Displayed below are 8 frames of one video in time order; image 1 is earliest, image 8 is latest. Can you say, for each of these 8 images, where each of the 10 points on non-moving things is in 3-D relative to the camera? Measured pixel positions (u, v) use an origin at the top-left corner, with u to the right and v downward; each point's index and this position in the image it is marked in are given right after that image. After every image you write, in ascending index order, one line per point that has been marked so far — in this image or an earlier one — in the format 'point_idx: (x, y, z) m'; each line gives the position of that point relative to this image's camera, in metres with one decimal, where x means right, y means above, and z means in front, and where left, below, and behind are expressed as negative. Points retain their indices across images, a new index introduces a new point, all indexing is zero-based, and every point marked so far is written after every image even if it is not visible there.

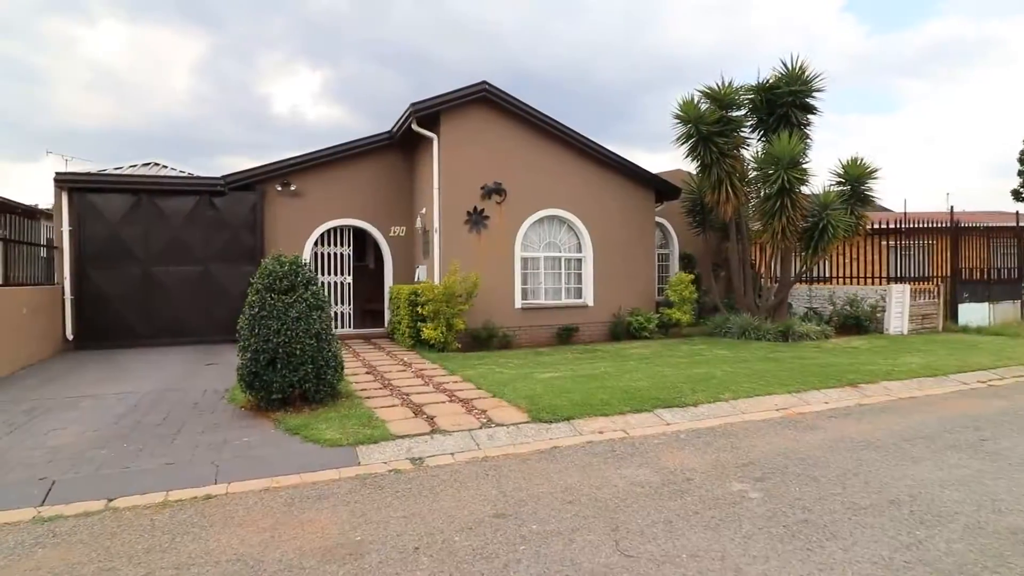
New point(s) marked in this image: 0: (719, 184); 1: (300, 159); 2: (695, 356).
0: (+4.5, +2.2, +12.0) m
1: (-4.4, +2.7, +11.6) m
2: (+3.2, -1.2, +9.9) m
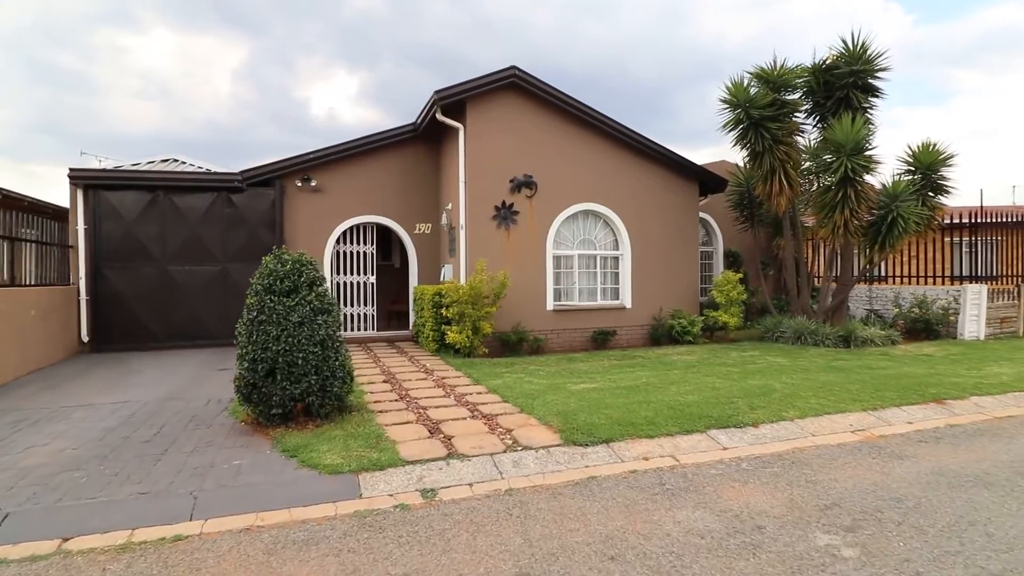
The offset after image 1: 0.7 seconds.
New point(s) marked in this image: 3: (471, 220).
0: (+5.1, +2.2, +10.9) m
1: (-3.8, +2.7, +11.0) m
2: (+3.7, -1.2, +8.9) m
3: (-0.8, +1.2, +10.3) m
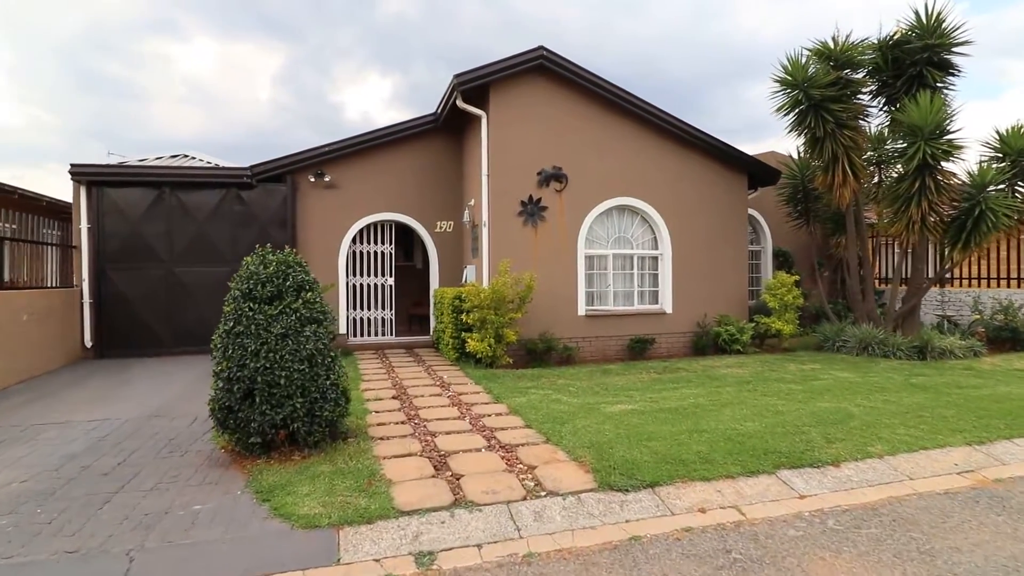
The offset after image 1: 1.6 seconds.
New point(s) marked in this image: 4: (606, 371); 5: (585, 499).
0: (+5.6, +2.2, +9.7) m
1: (-3.3, +2.6, +10.3) m
2: (+4.1, -1.3, +7.7) m
3: (-0.3, +1.2, +9.3) m
4: (+1.4, -1.2, +8.3) m
5: (+0.5, -1.5, +4.0) m
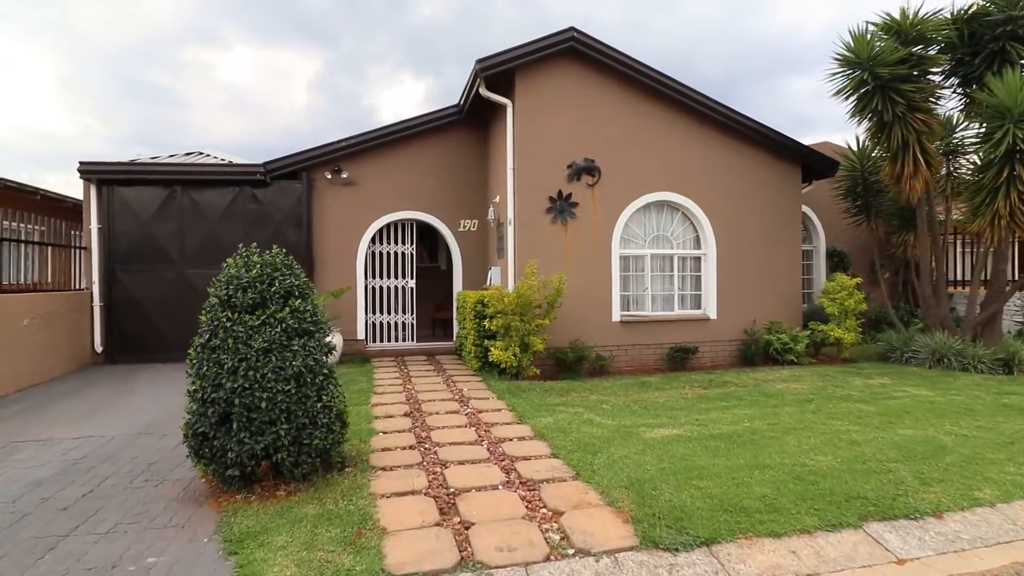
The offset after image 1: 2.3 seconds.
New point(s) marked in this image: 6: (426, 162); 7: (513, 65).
0: (+6.0, +2.1, +8.6) m
1: (-2.8, +2.6, +9.7) m
2: (+4.4, -1.3, +6.7) m
3: (+0.1, +1.1, +8.6) m
4: (+1.8, -1.3, +7.5) m
5: (+0.6, -1.6, +3.2) m
6: (-1.6, +2.3, +10.3) m
7: (0.0, +3.3, +8.4) m
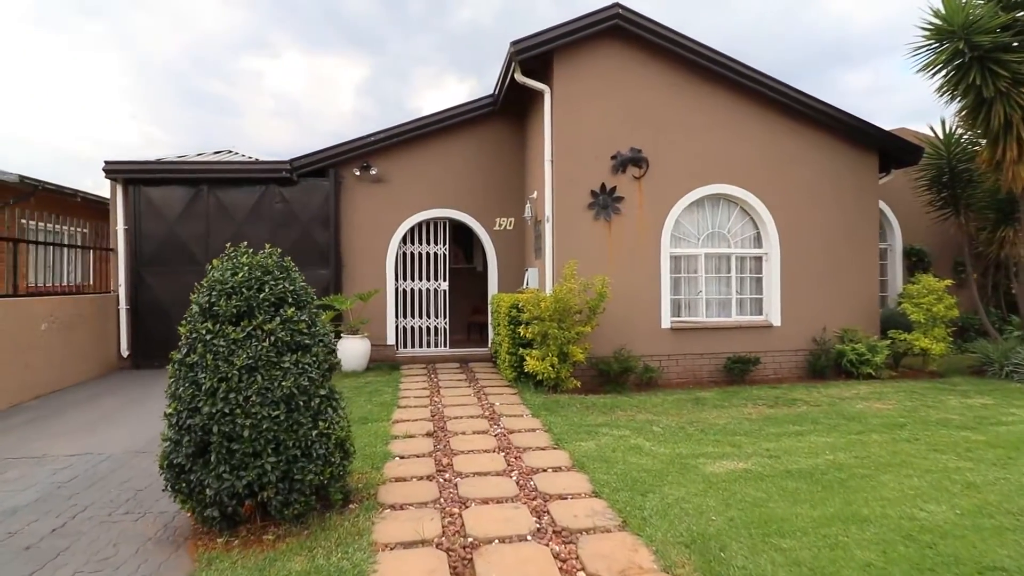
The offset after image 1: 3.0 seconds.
0: (+6.5, +2.1, +7.4) m
1: (-2.1, +2.5, +9.2) m
2: (+4.8, -1.4, +5.6) m
3: (+0.7, +1.1, +7.8) m
4: (+2.2, -1.3, +6.6) m
5: (+0.8, -1.6, +2.4) m
6: (-0.9, +2.3, +9.7) m
7: (+0.5, +3.3, +7.6) m
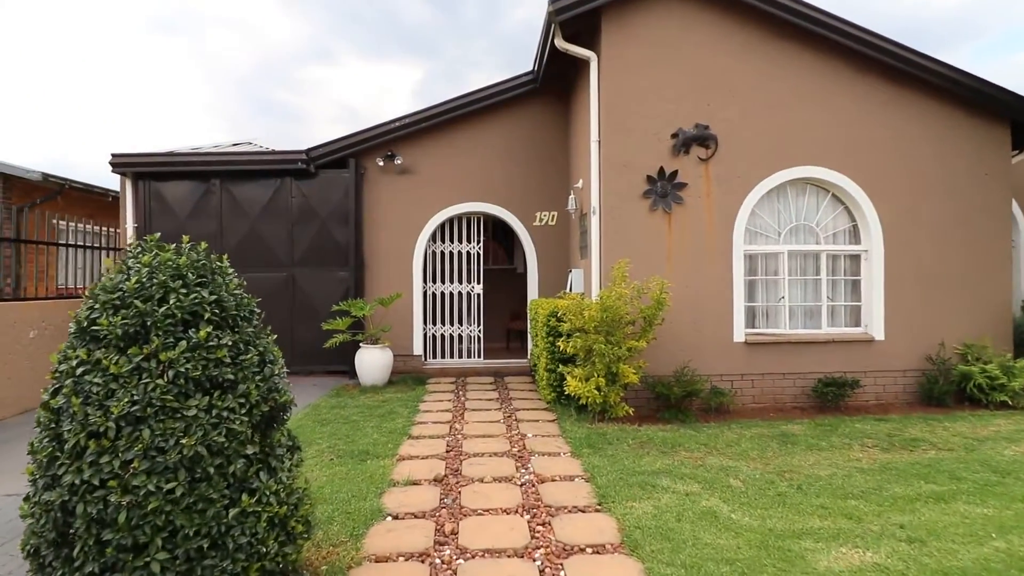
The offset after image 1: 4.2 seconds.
0: (+6.9, +2.0, +5.6) m
1: (-1.5, +2.5, +8.1) m
2: (+5.0, -1.4, +3.9) m
3: (+1.1, +1.0, +6.5) m
4: (+2.5, -1.4, +5.2) m
5: (+0.7, -1.6, +1.1) m
6: (-0.3, +2.2, +8.5) m
7: (+1.0, +3.2, +6.4) m
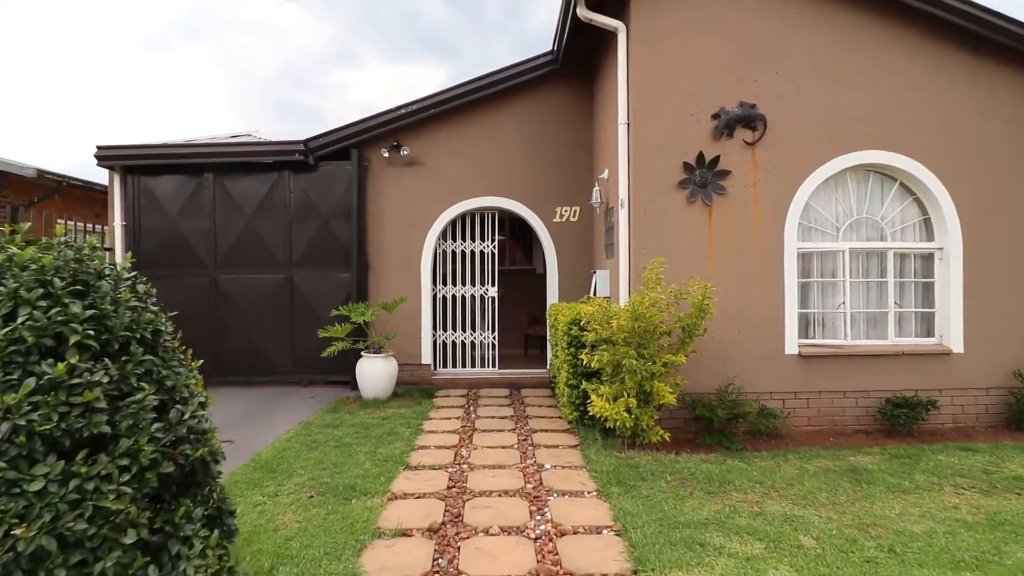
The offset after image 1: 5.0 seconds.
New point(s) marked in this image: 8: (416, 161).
0: (+7.0, +2.0, +4.5) m
1: (-1.3, +2.4, +7.4) m
2: (+5.1, -1.5, +2.9) m
3: (+1.3, +1.0, +5.7) m
4: (+2.6, -1.4, +4.3) m
5: (+0.7, -1.7, +0.3) m
6: (0.0, +2.2, +7.7) m
7: (+1.1, +3.2, +5.5) m
8: (-1.3, +1.7, +7.7) m
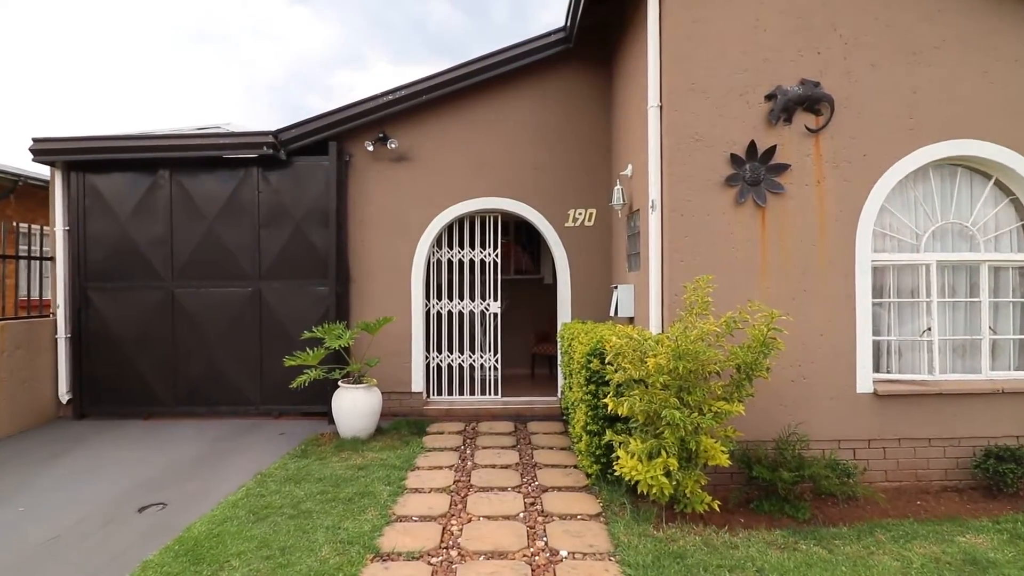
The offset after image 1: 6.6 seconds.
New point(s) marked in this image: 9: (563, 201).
0: (+7.1, +1.8, +3.3) m
1: (-1.3, +2.3, +6.3) m
2: (+5.1, -1.7, +1.8) m
3: (+1.3, +0.8, +4.6) m
4: (+2.7, -1.6, +3.1) m
5: (+0.6, -1.8, -0.8) m
6: (0.0, +2.0, +6.6) m
7: (+1.2, +3.0, +4.4) m
8: (-1.3, +1.6, +6.6) m
9: (+0.6, +1.1, +6.7) m
